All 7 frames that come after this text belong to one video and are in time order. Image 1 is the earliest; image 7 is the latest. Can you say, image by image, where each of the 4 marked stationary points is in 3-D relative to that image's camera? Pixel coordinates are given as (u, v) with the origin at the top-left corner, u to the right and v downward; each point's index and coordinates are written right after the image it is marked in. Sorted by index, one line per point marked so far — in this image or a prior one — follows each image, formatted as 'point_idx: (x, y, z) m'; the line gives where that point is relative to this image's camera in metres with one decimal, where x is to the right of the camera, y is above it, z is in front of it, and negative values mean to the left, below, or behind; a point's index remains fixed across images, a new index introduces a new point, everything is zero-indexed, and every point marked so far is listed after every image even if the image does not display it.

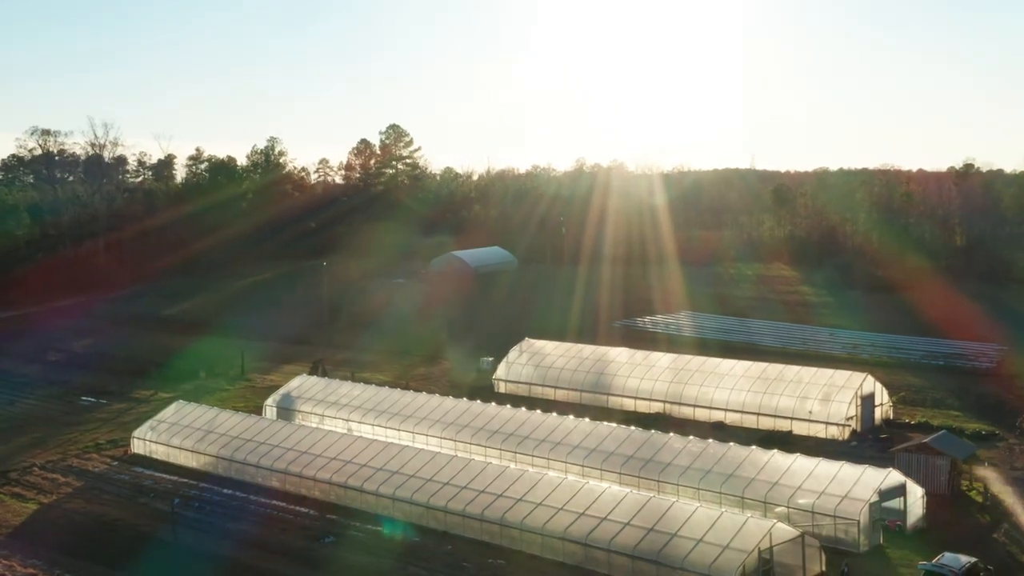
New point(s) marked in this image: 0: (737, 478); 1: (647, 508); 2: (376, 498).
0: (+3.7, -3.2, +15.7) m
1: (+2.0, -3.3, +14.0) m
2: (-2.3, -3.5, +15.7) m
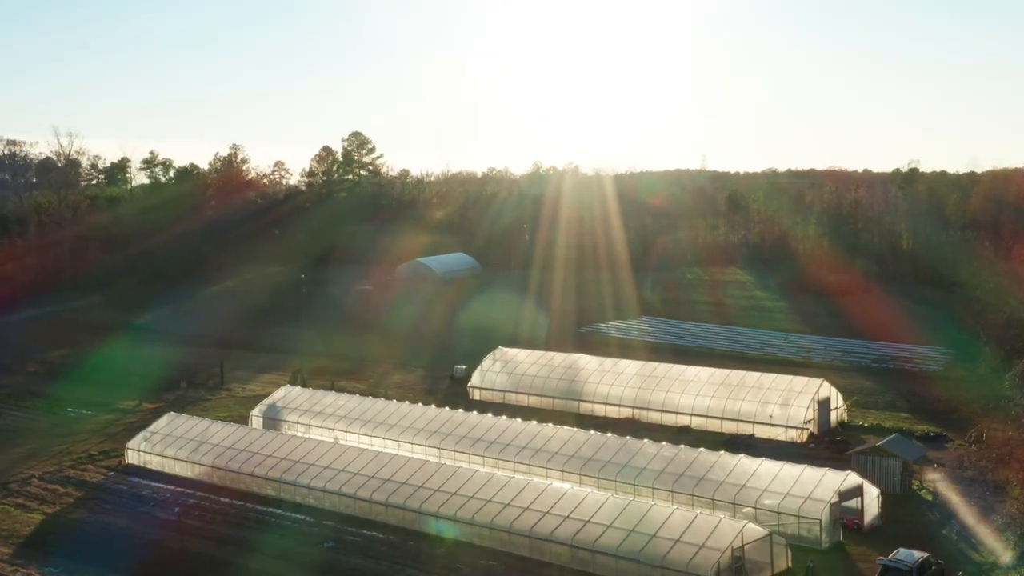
0: (+3.5, -3.4, +16.9) m
1: (+1.8, -3.5, +15.0) m
2: (-2.5, -3.8, +16.6) m
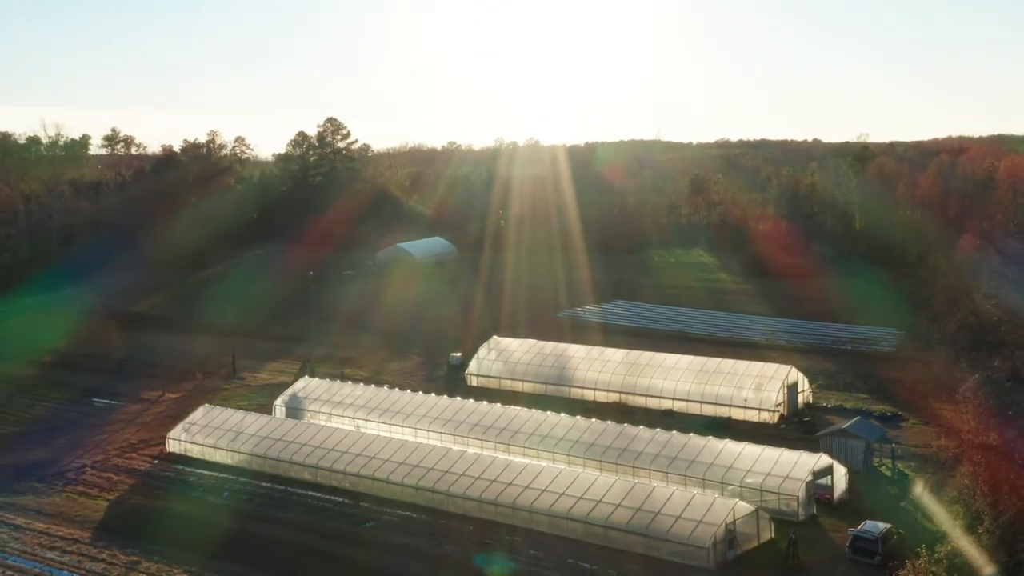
0: (+3.8, -3.5, +19.1) m
1: (+2.2, -3.7, +17.2) m
2: (-2.2, -3.9, +18.6) m
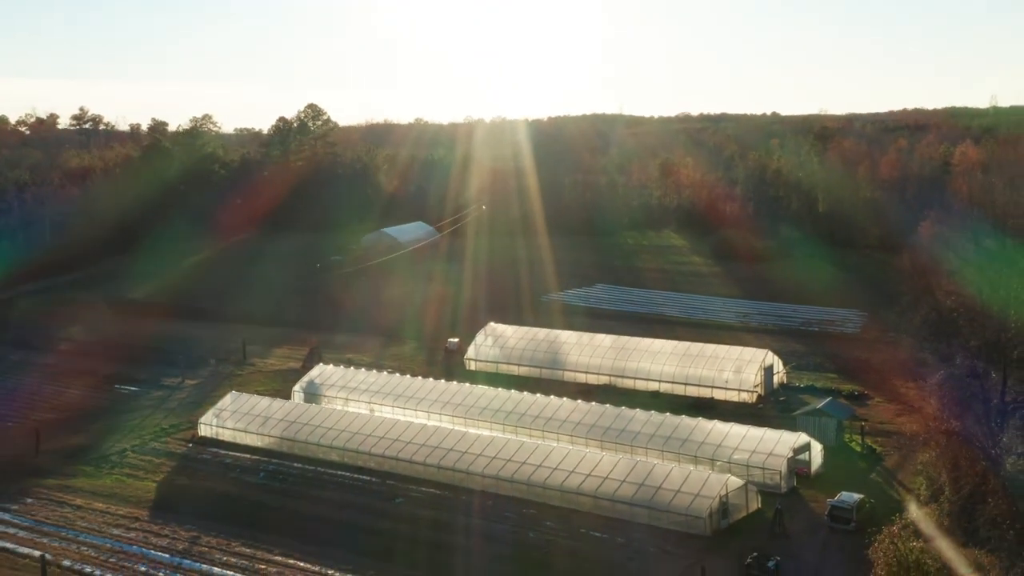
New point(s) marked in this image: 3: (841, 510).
0: (+4.0, -3.4, +21.2) m
1: (+2.5, -3.7, +19.2) m
2: (-1.9, -3.8, +20.4) m
3: (+6.3, -4.2, +18.1) m
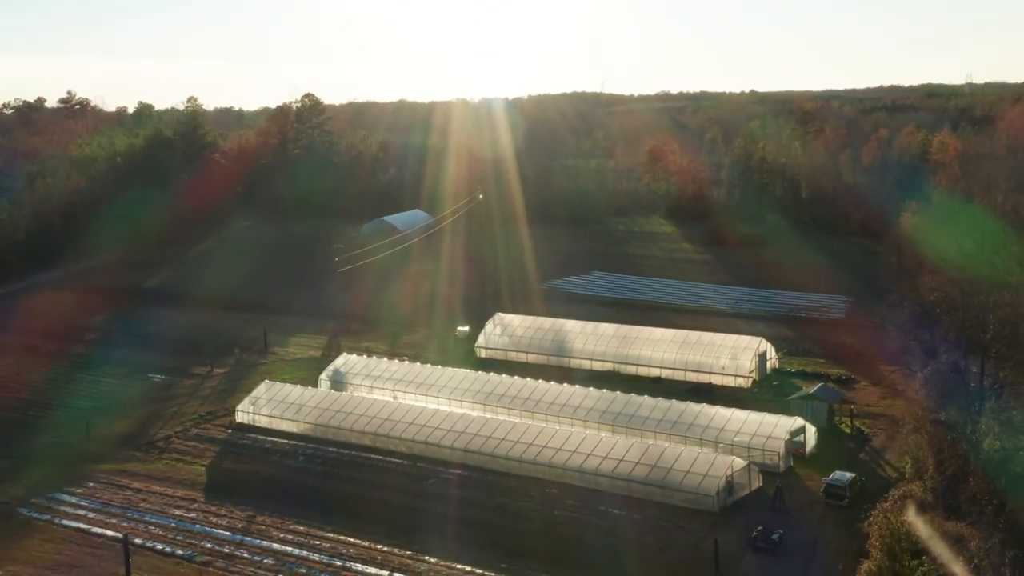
0: (+4.4, -3.3, +22.9) m
1: (+3.0, -3.6, +20.9) m
2: (-1.5, -3.8, +22.1) m
3: (+6.8, -4.2, +19.9) m
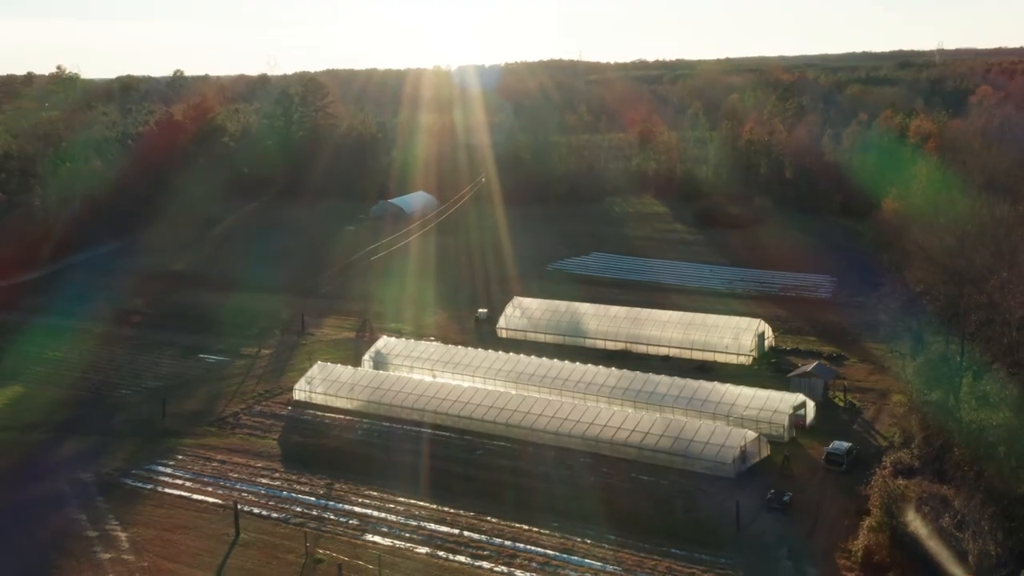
0: (+5.3, -3.1, +25.7) m
1: (+4.0, -3.4, +23.7) m
2: (-0.5, -3.5, +24.7) m
3: (+7.8, -4.0, +22.8) m
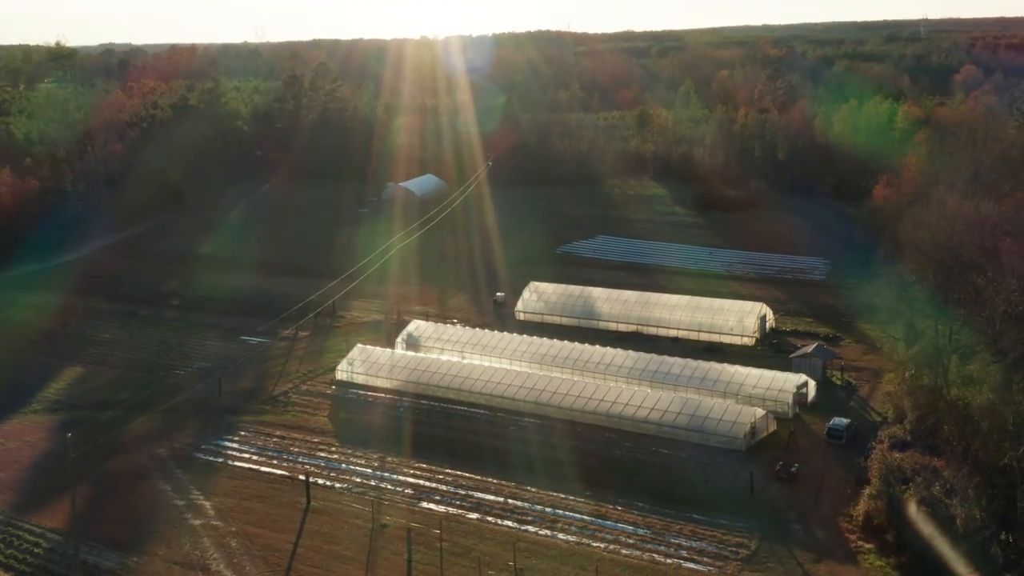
0: (+6.1, -2.8, +28.0) m
1: (+4.8, -3.2, +26.0) m
2: (+0.3, -3.2, +26.9) m
3: (+8.6, -3.8, +25.2) m
